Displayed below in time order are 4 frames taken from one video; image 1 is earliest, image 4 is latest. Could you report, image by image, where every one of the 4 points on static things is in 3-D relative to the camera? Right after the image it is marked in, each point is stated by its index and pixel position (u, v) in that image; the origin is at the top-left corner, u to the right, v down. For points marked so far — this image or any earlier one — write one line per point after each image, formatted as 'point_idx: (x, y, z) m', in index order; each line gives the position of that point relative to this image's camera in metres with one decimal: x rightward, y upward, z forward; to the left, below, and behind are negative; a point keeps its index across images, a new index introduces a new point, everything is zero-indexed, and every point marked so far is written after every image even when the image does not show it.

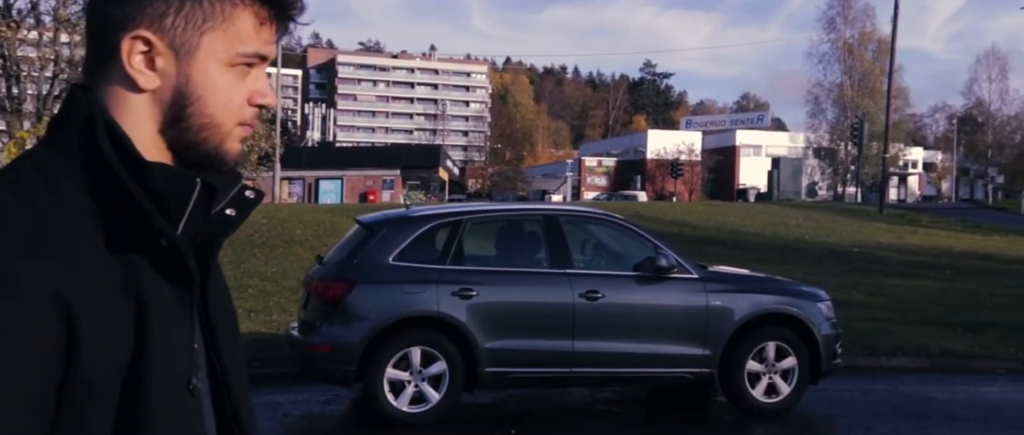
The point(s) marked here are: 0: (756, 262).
0: (+3.6, -0.7, +15.0) m
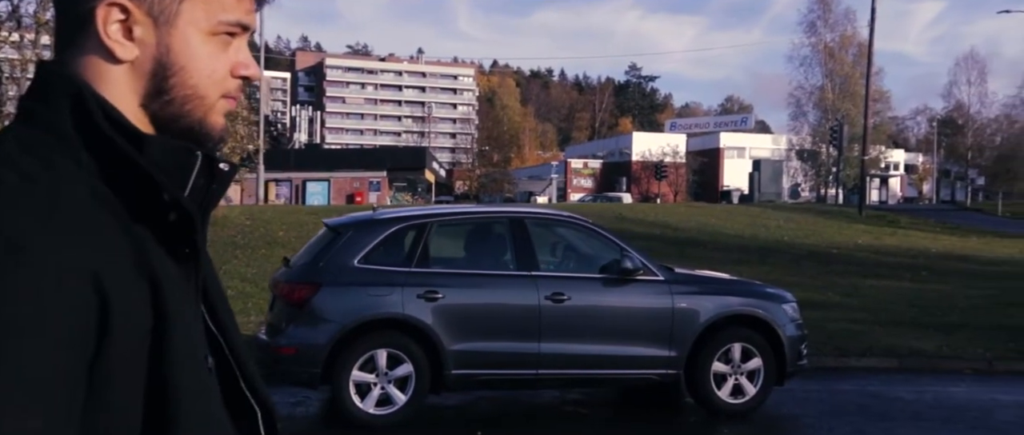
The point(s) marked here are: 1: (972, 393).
0: (+3.3, -0.7, +15.2) m
1: (+4.0, -1.5, +8.8) m
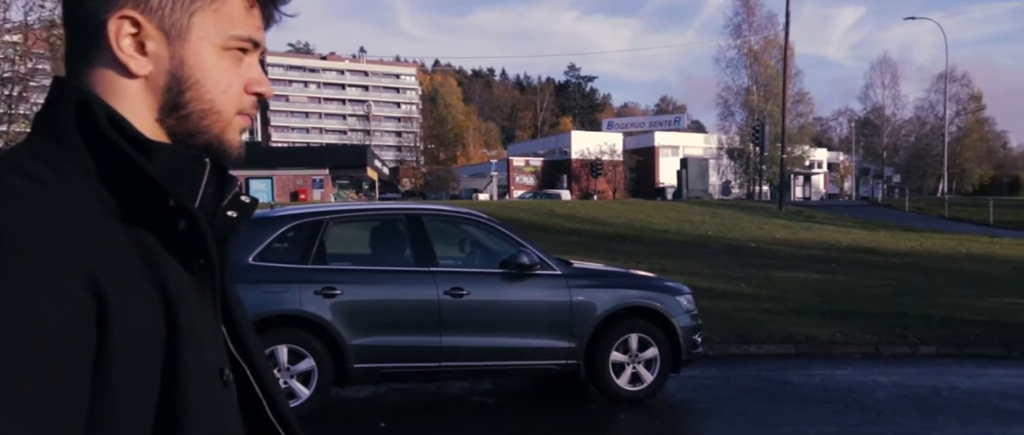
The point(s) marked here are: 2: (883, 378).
0: (+2.3, -0.6, +15.9) m
1: (+3.2, -1.5, +9.5) m
2: (+3.4, -1.5, +9.4) m
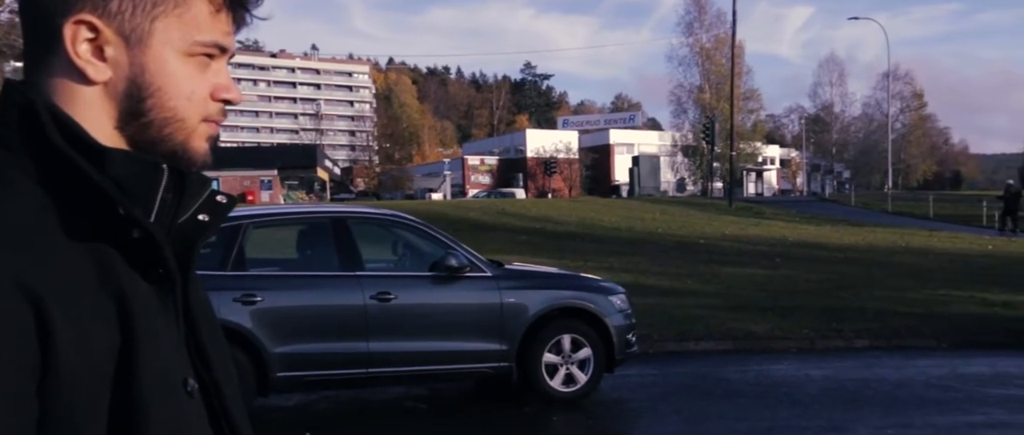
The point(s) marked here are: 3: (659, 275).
0: (+1.5, -0.6, +15.8) m
1: (+2.6, -1.5, +9.5) m
2: (+2.8, -1.5, +9.4) m
3: (+2.1, -0.8, +14.2) m
